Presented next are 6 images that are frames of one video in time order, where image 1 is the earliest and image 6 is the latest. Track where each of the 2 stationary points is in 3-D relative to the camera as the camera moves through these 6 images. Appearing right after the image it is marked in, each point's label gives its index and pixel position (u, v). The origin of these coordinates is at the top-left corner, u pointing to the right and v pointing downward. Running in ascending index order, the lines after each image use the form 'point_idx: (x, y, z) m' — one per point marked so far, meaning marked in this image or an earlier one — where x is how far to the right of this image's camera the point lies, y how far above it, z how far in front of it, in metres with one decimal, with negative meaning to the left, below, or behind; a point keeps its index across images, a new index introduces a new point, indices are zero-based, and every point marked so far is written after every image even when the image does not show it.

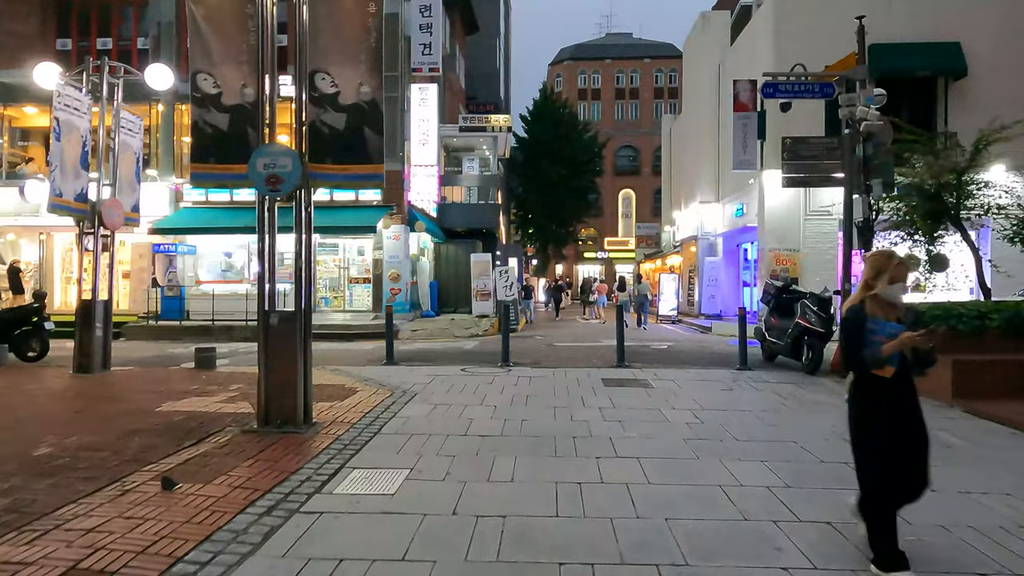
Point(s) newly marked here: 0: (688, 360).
0: (+3.5, -1.4, +13.3) m
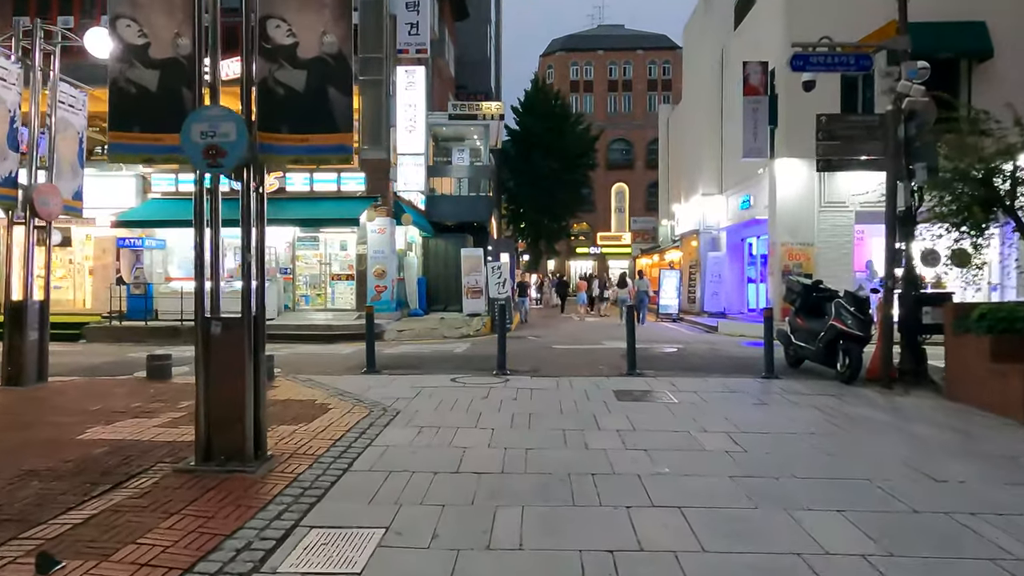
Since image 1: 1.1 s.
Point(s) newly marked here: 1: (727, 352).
0: (+3.4, -1.4, +11.9) m
1: (+4.5, -1.4, +14.0) m
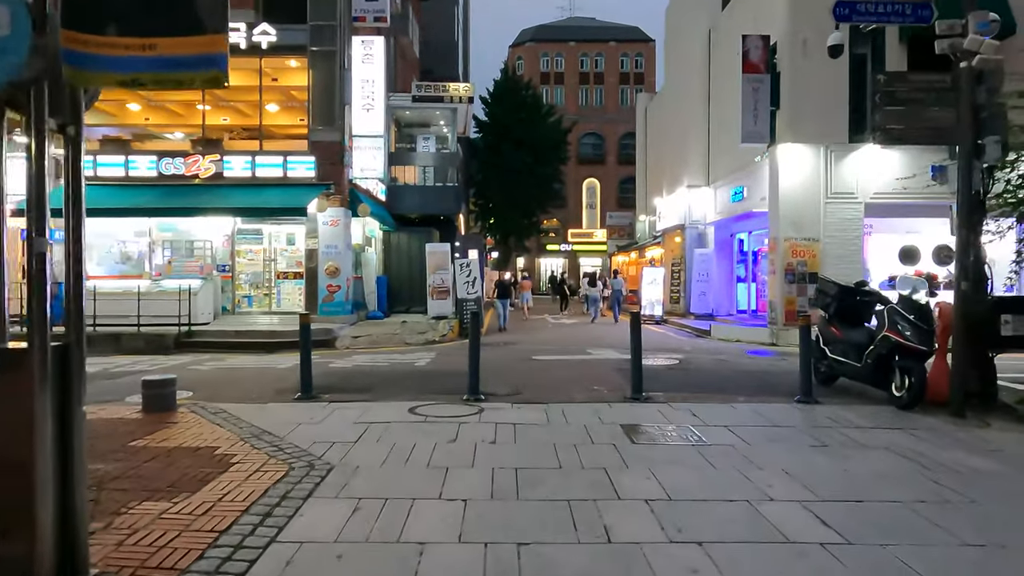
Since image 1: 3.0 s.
0: (+3.1, -1.4, +9.8) m
1: (+4.0, -1.4, +11.9) m
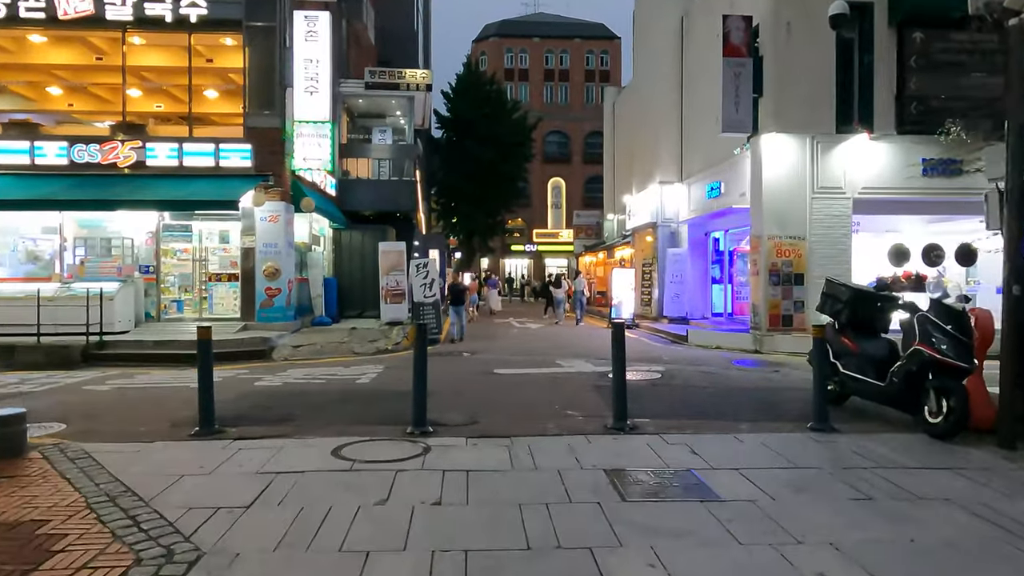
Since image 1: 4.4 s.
0: (+2.5, -1.5, +8.2) m
1: (+3.4, -1.4, +10.4) m
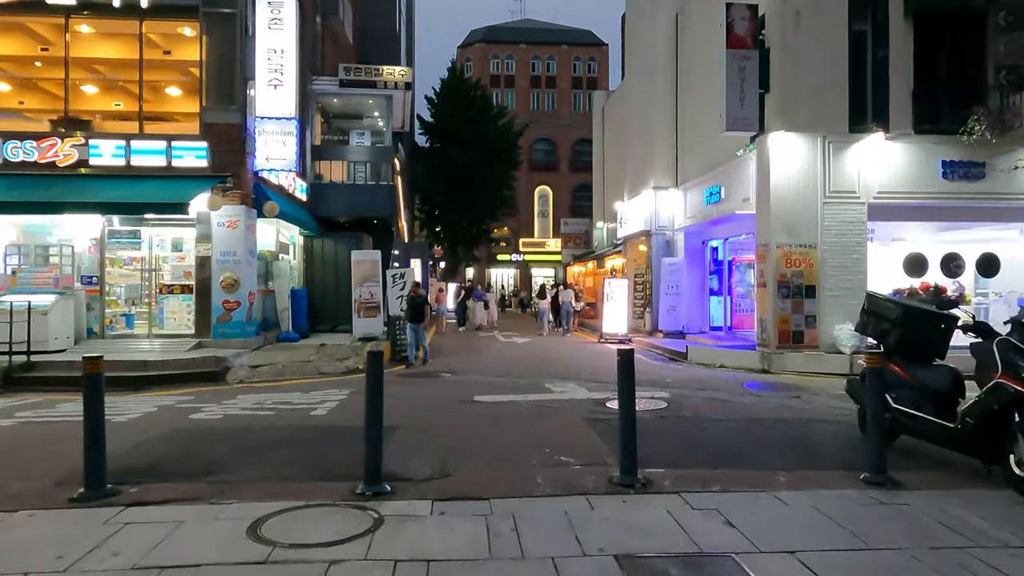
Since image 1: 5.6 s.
0: (+2.3, -1.6, +6.8) m
1: (+3.2, -1.6, +9.0) m
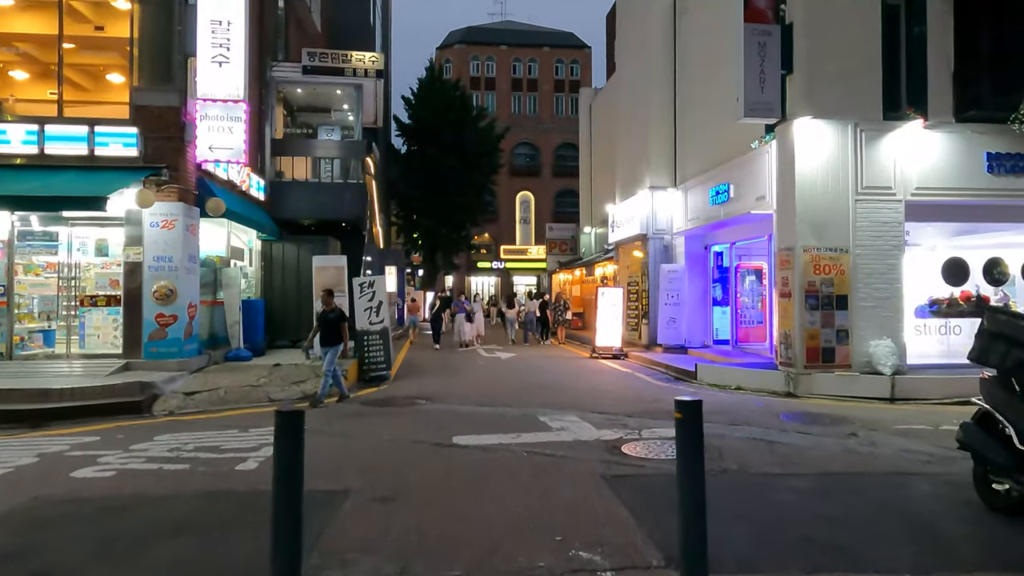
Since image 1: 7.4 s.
0: (+2.3, -1.7, +4.8) m
1: (+3.1, -1.8, +7.0) m
